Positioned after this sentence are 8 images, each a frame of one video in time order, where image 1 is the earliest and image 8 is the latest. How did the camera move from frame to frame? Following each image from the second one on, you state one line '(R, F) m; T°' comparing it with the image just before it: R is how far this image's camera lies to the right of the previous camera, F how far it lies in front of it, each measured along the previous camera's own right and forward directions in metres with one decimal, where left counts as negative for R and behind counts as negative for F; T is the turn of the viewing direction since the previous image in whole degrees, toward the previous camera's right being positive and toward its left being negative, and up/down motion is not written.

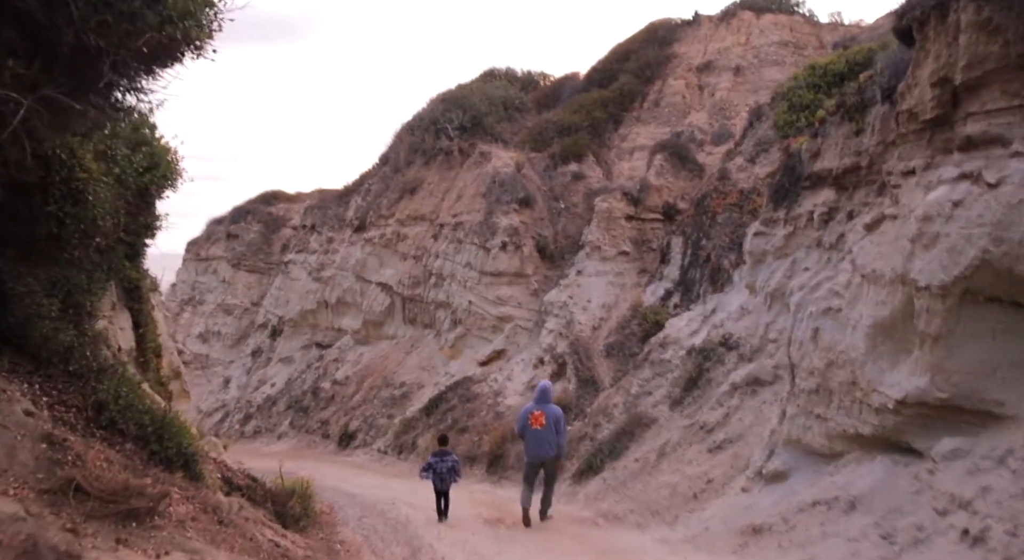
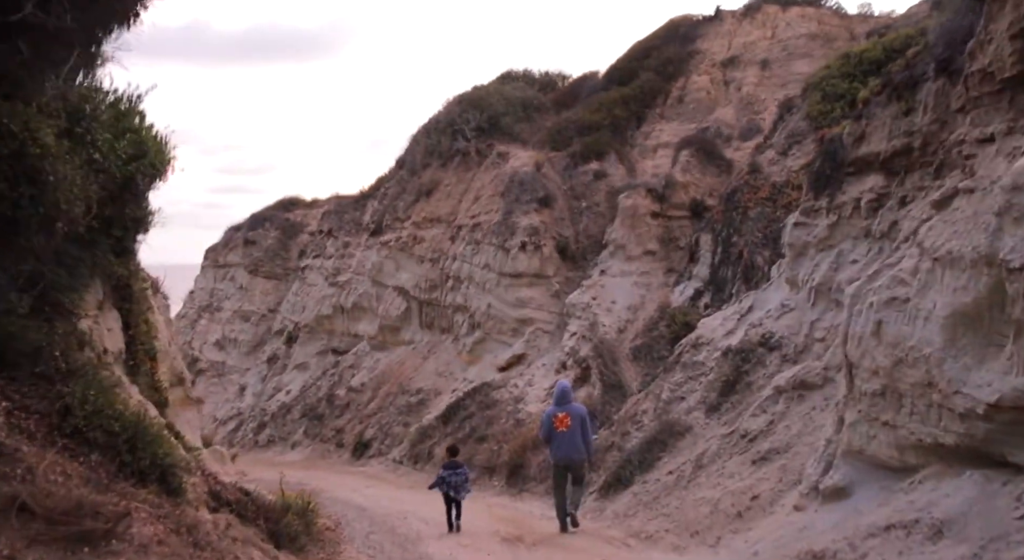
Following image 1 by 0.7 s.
(0.0, +0.9) m; -1°
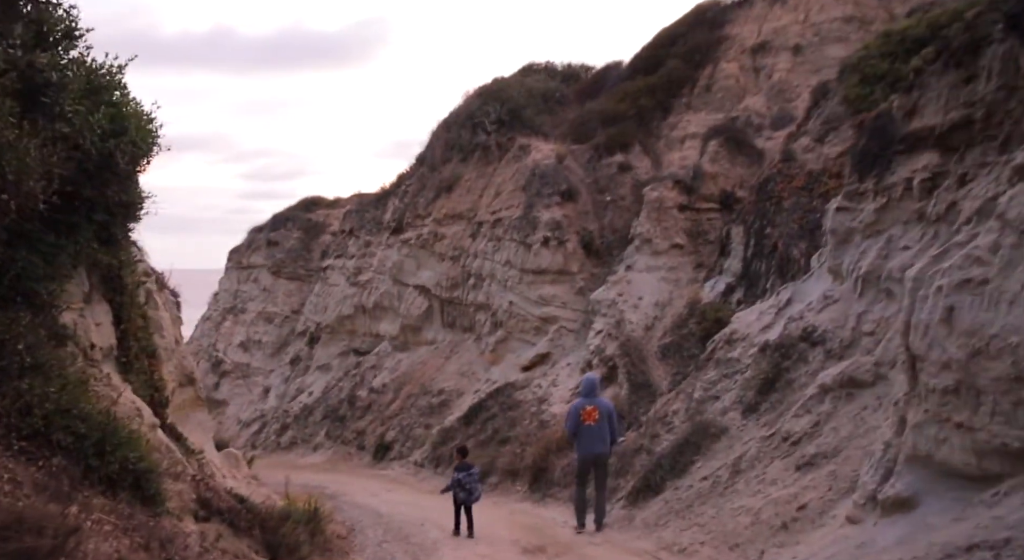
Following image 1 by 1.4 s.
(+0.1, +0.7) m; -1°
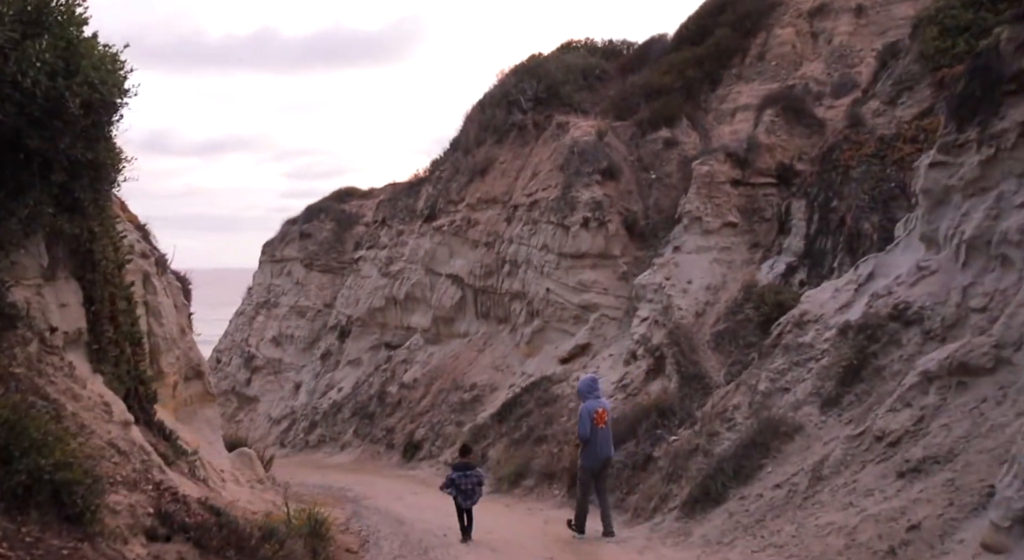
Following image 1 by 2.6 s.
(+0.1, +1.5) m; -2°
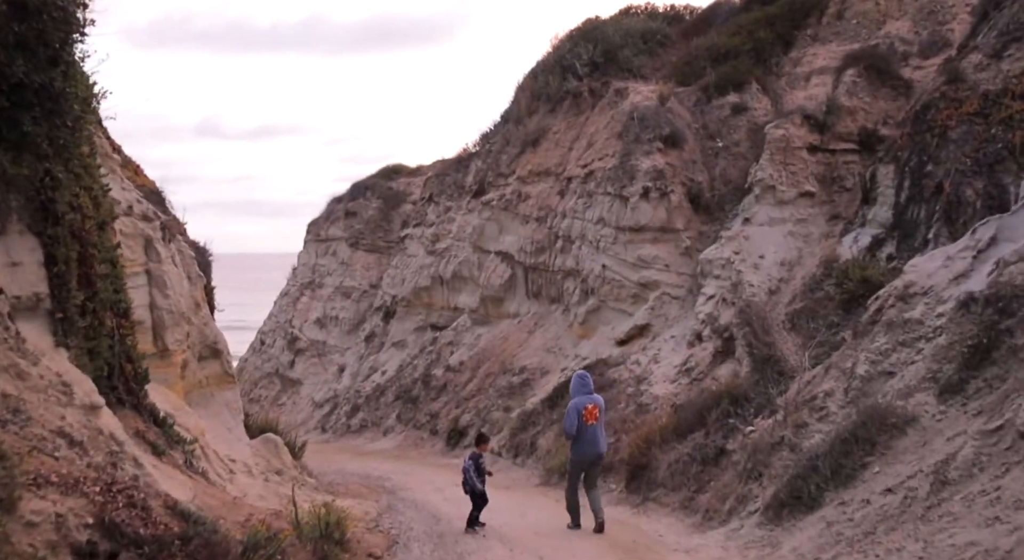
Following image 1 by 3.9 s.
(0.0, +1.3) m; -3°
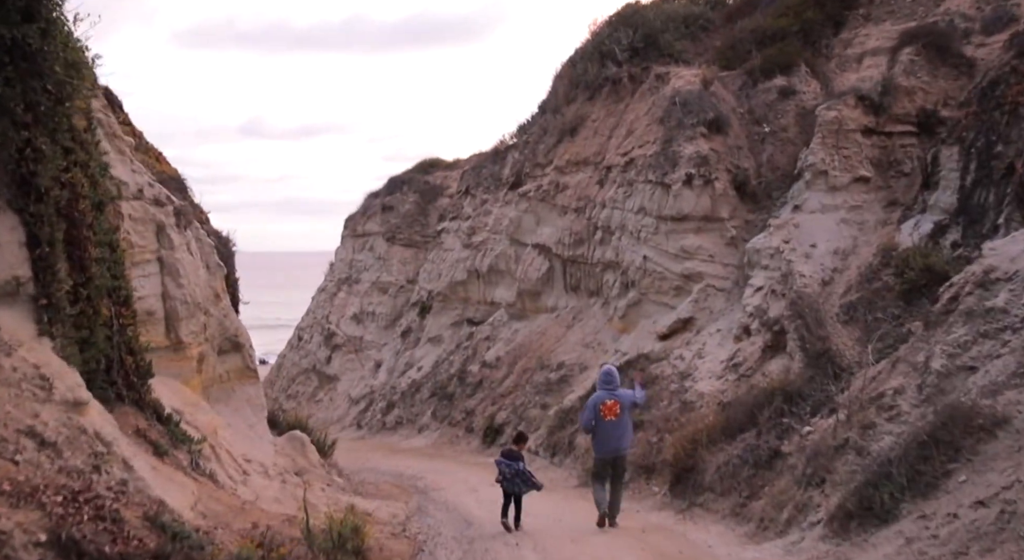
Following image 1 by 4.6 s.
(0.0, +0.7) m; -2°
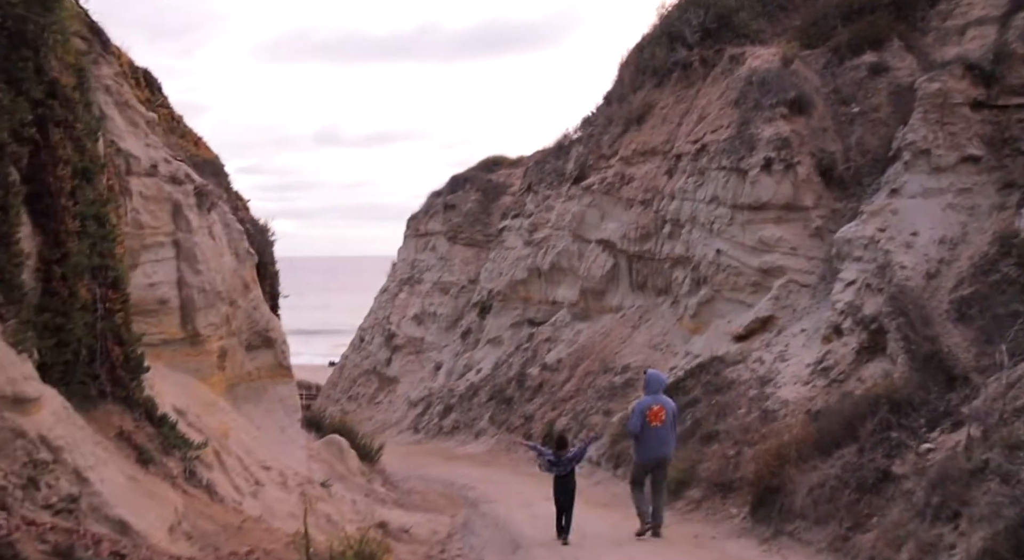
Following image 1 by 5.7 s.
(+0.1, +1.3) m; -4°
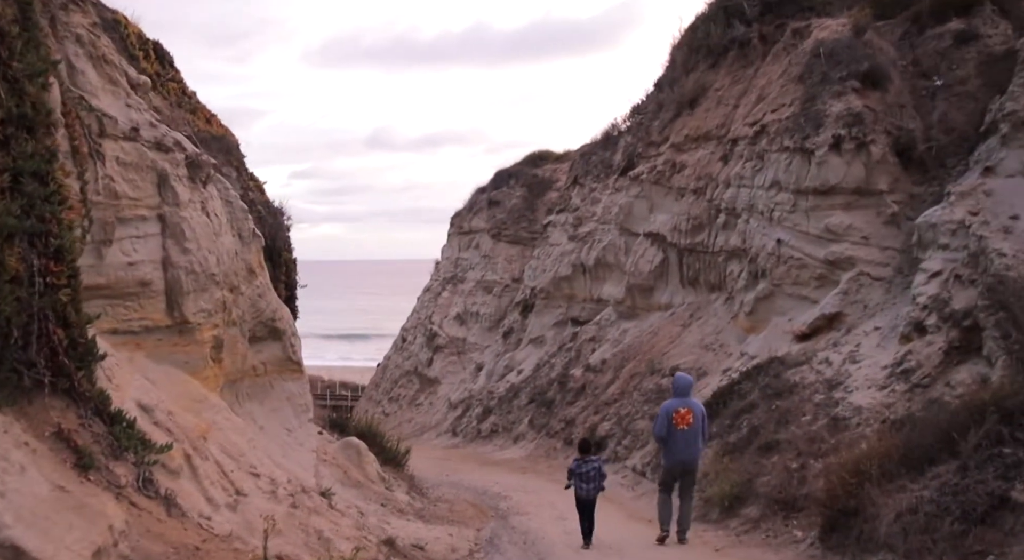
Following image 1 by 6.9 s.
(+0.2, +1.3) m; -3°
